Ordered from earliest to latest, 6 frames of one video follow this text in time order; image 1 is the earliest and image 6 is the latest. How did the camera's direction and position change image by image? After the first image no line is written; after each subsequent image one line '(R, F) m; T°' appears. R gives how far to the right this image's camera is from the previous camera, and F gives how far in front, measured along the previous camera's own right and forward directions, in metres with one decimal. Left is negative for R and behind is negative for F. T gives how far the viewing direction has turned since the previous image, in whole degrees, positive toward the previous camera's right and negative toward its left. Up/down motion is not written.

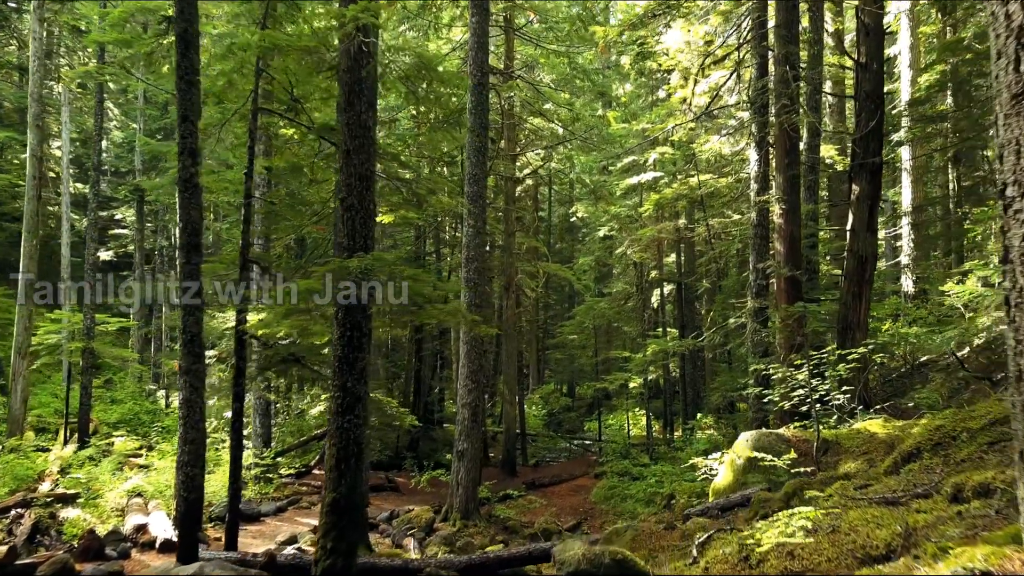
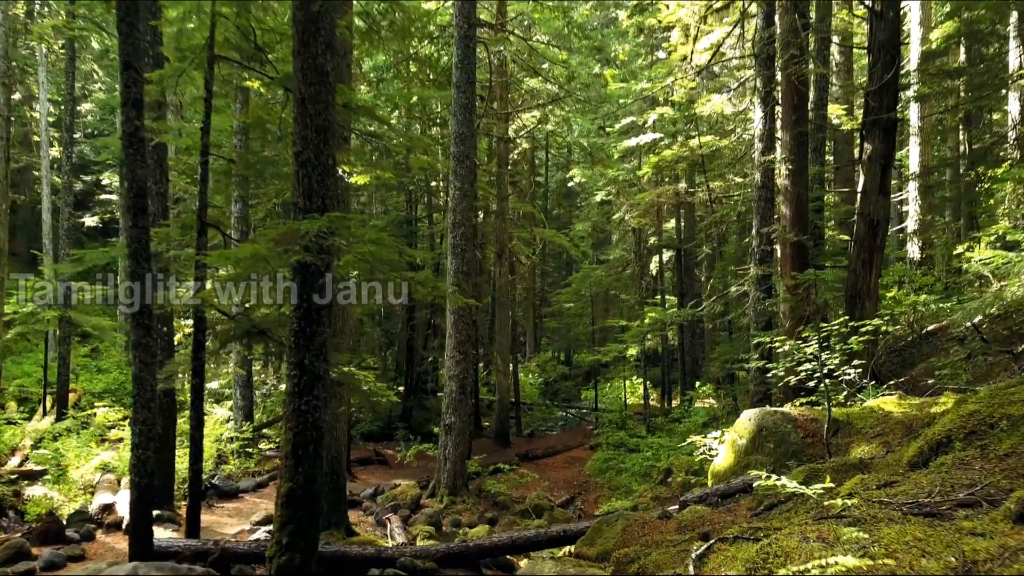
(+0.1, +0.6) m; 0°
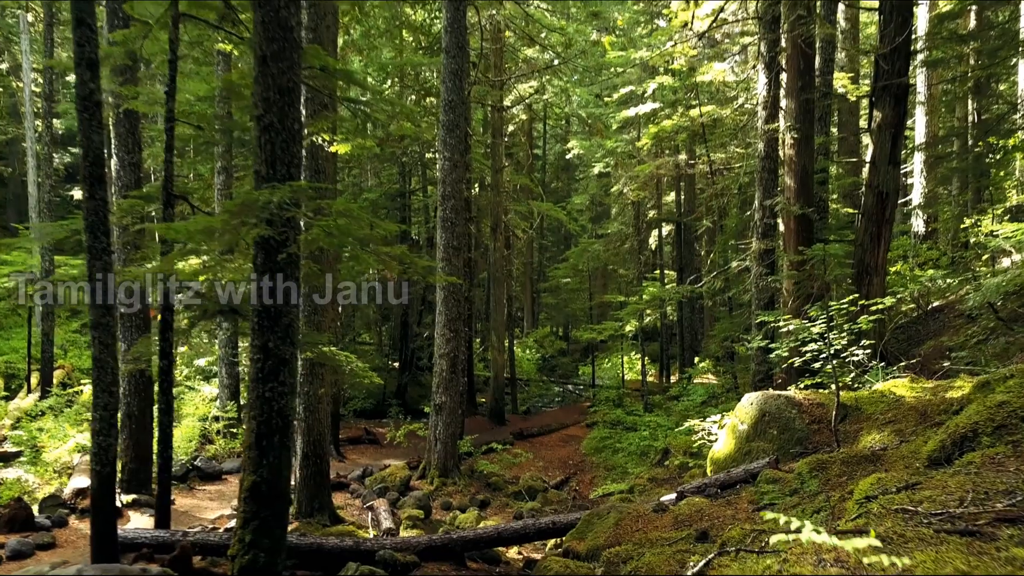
(+0.1, +0.4) m; 0°
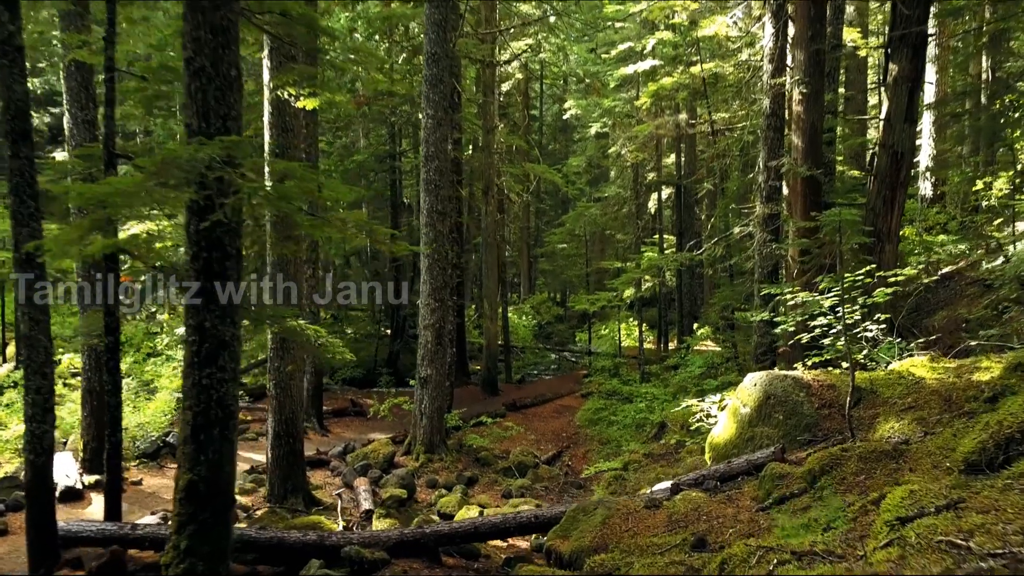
(+0.1, +0.6) m; 0°
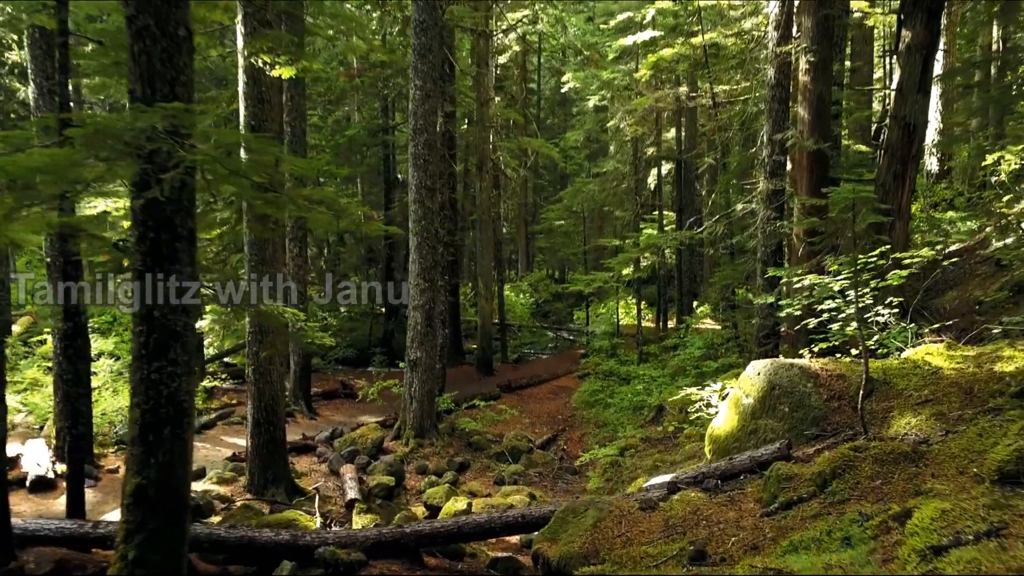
(+0.1, +0.4) m; 0°
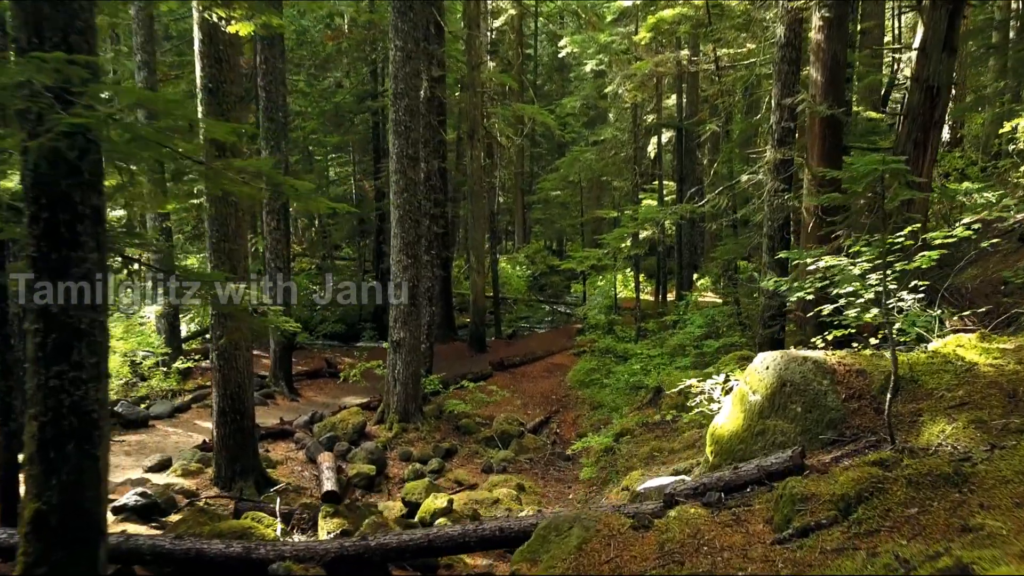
(+0.1, +0.6) m; 0°
